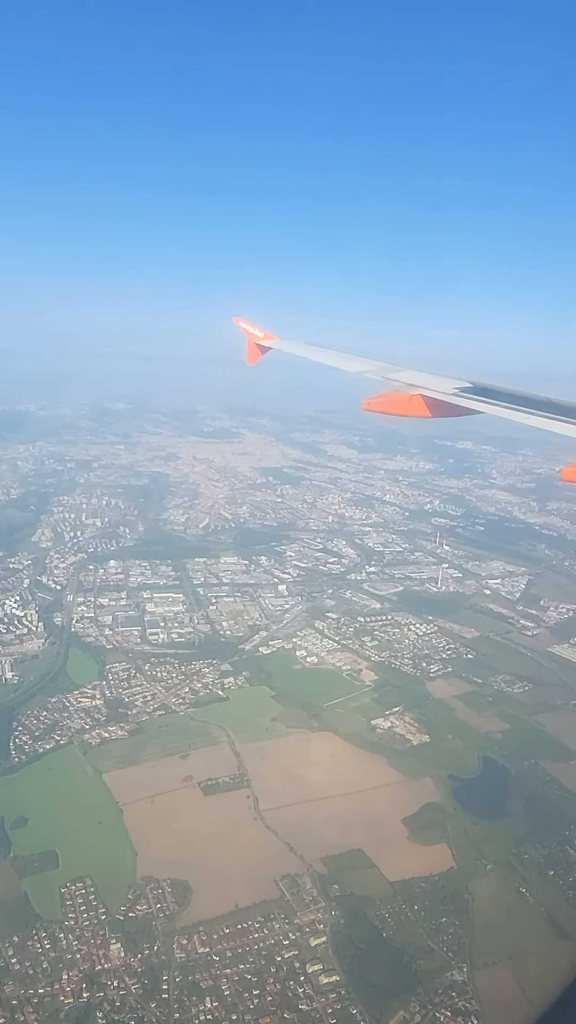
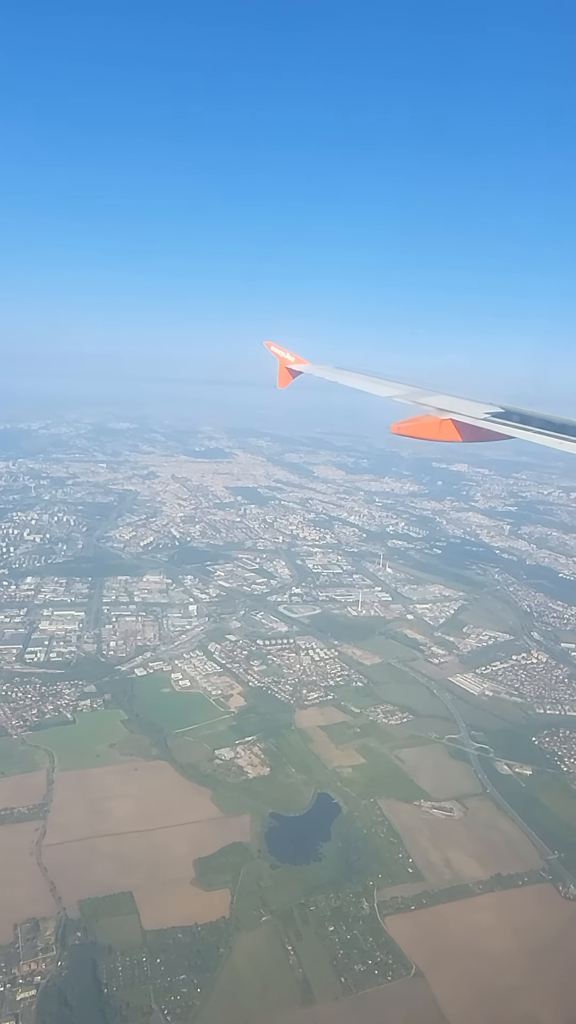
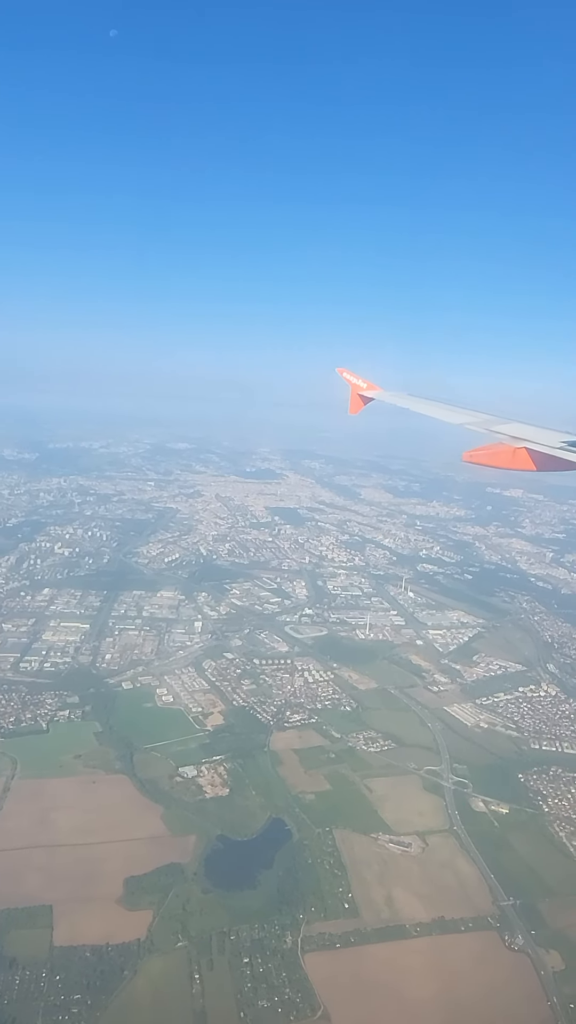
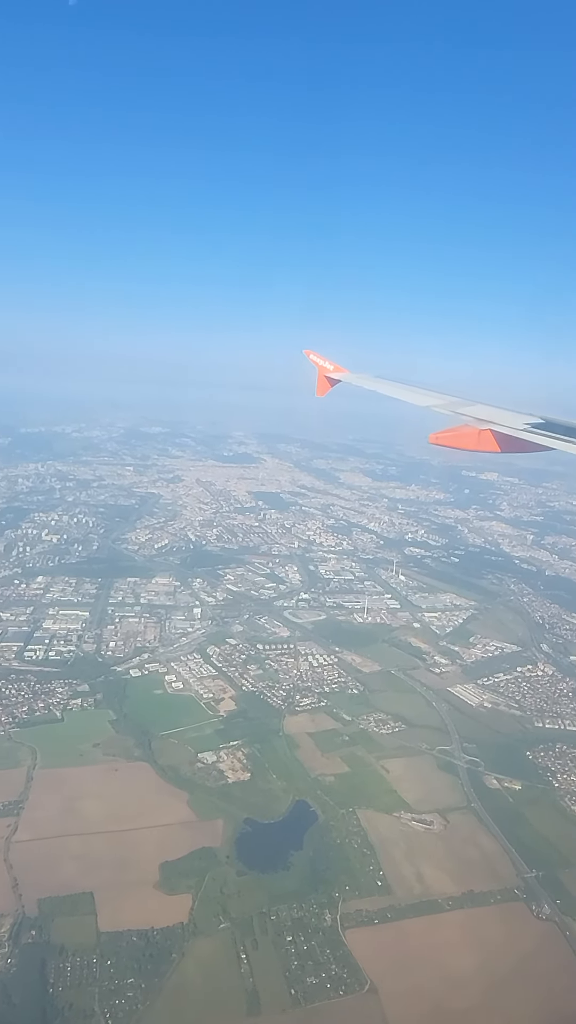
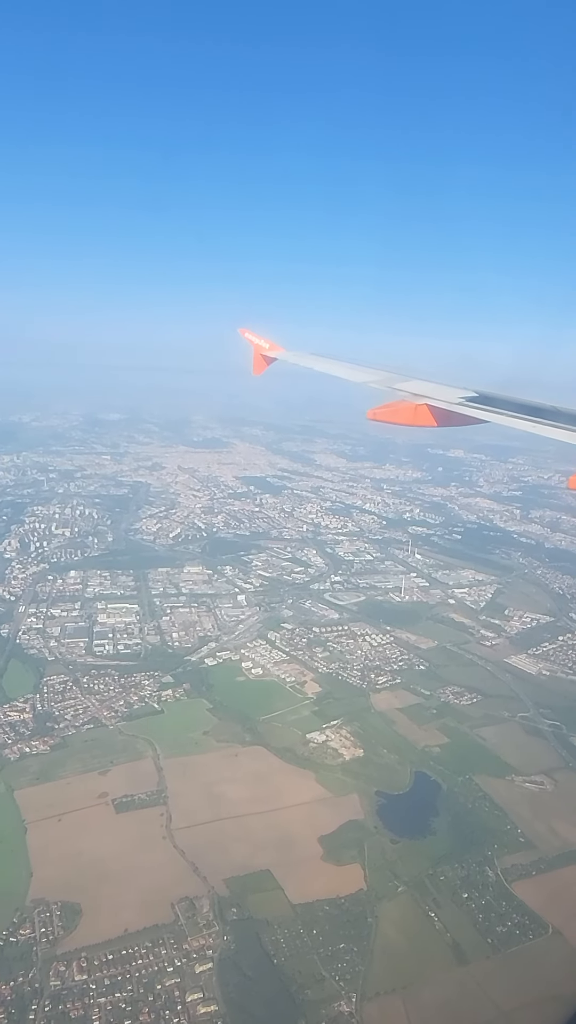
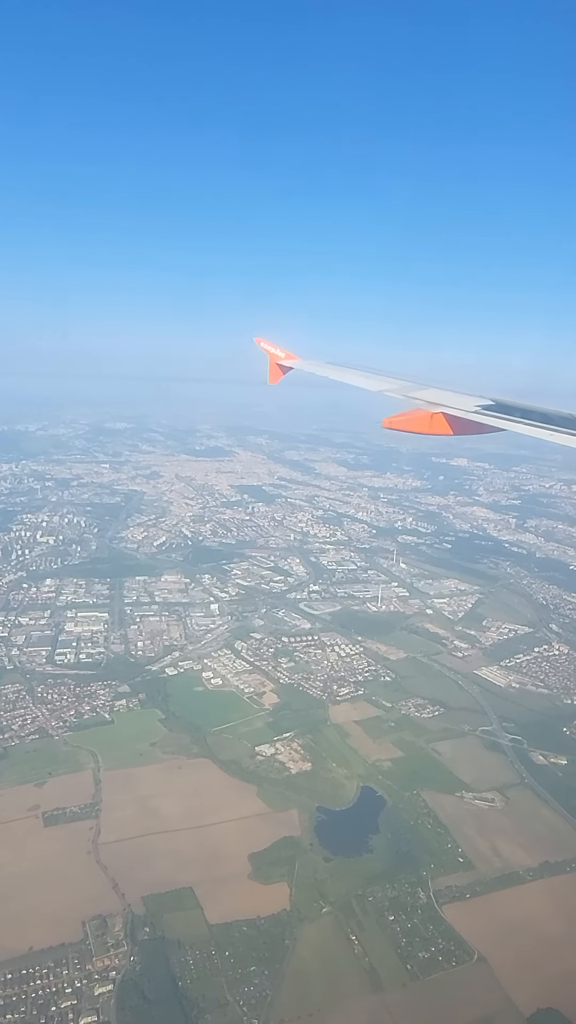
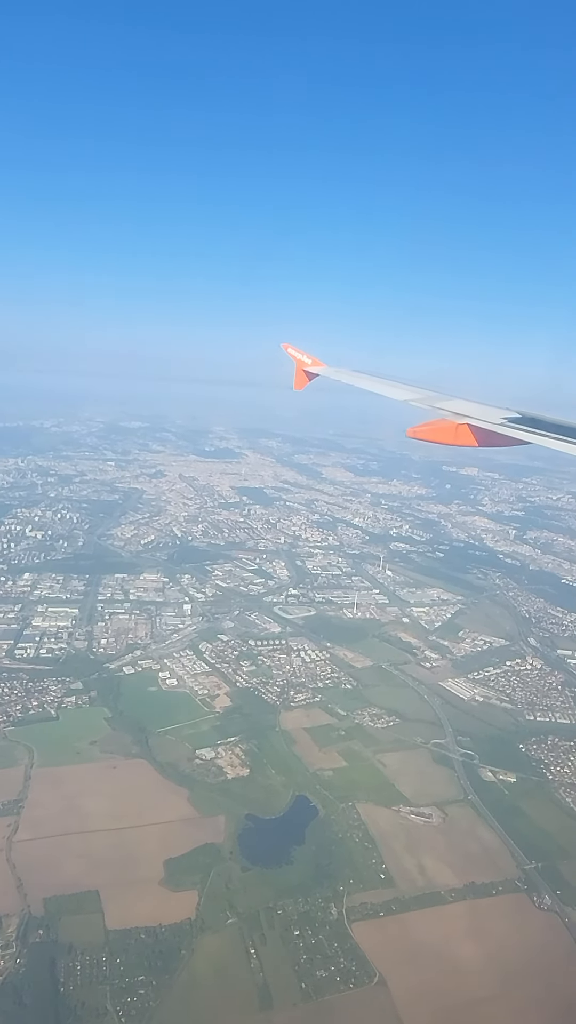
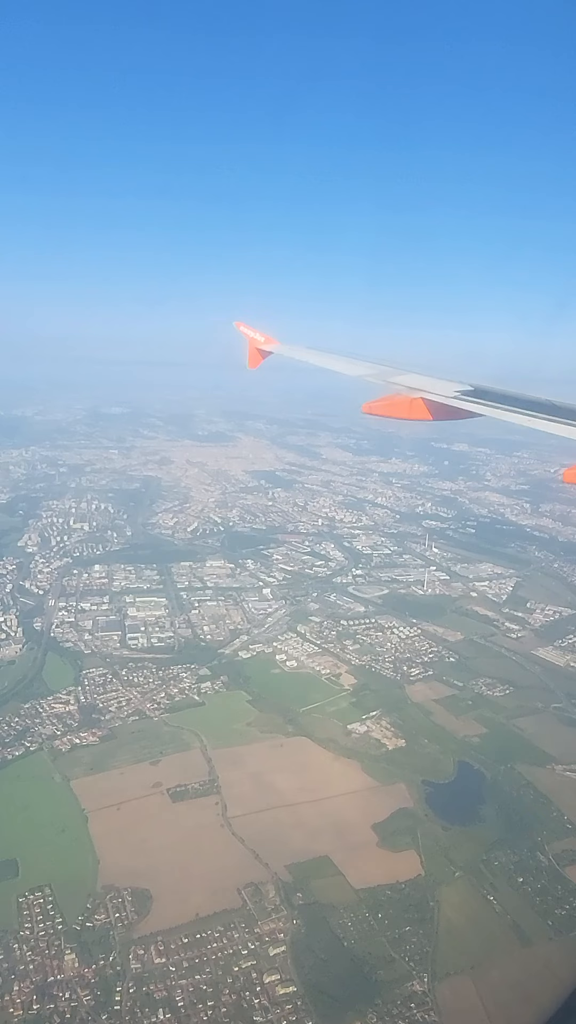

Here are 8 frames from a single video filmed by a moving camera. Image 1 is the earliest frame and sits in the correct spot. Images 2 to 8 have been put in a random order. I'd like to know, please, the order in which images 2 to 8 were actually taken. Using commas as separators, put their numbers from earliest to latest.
8, 5, 6, 2, 7, 4, 3
